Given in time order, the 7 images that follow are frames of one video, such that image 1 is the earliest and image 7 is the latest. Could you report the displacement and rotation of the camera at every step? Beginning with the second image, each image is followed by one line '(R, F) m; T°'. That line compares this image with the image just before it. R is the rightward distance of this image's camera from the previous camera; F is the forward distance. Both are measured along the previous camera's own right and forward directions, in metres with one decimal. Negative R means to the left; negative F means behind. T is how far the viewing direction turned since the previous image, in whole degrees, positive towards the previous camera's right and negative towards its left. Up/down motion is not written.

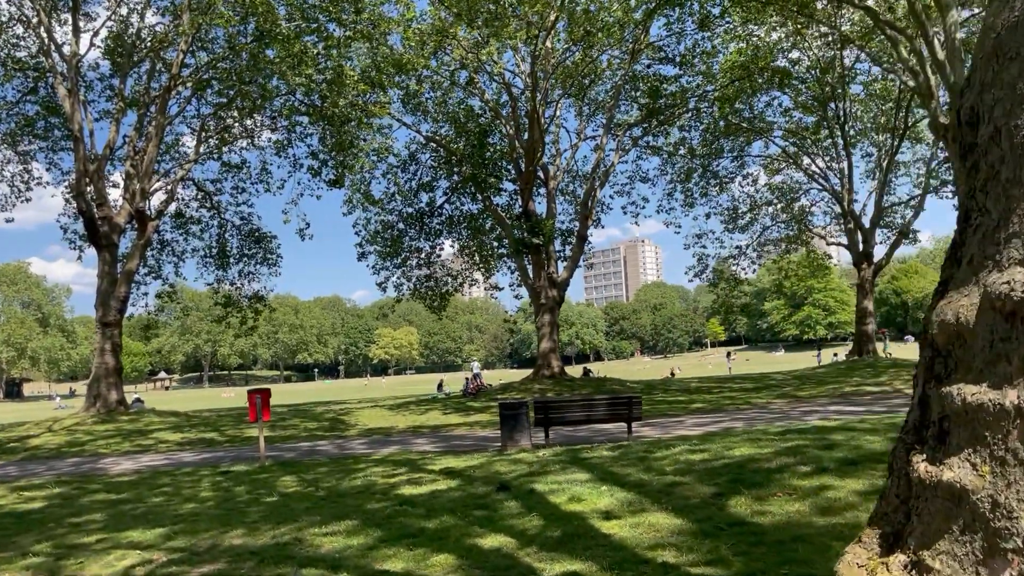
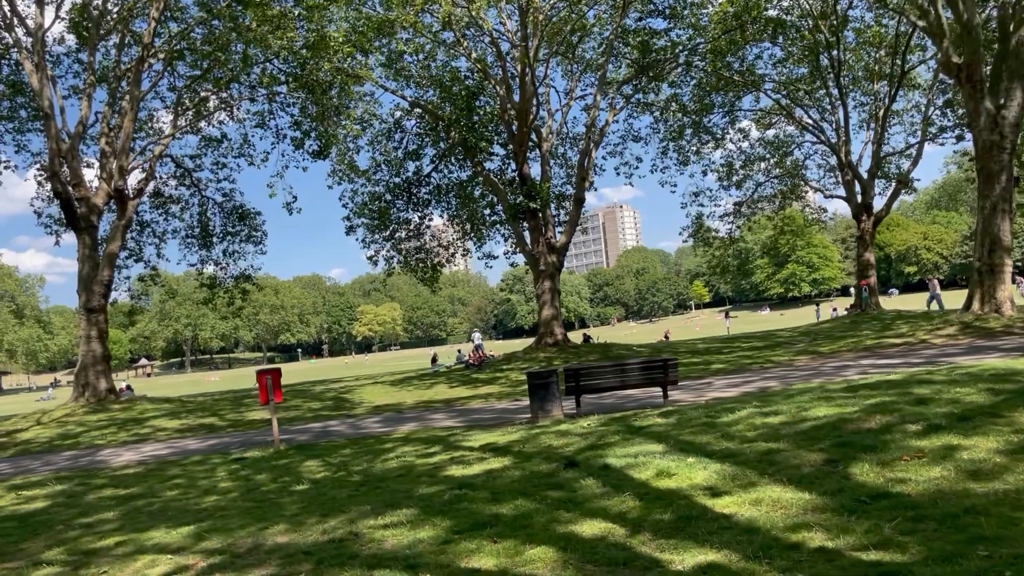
(-0.6, +0.7) m; +1°
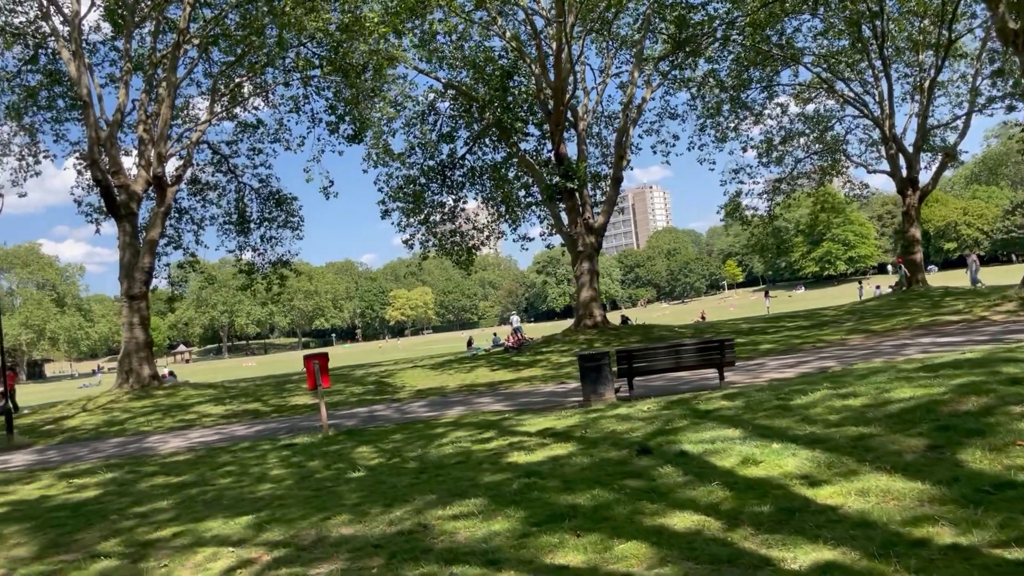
(-0.3, +0.3) m; -2°
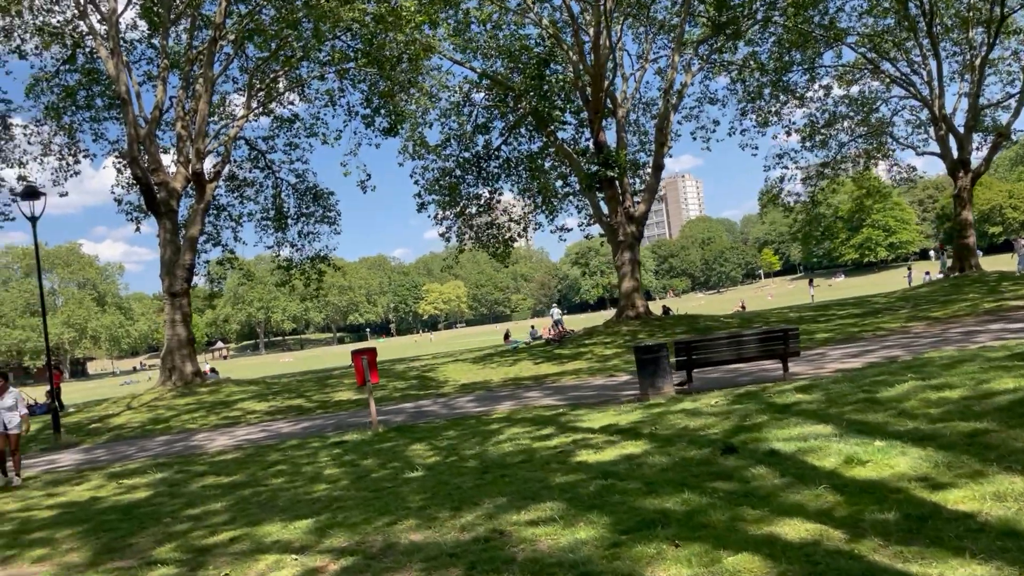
(-0.3, +0.4) m; -2°
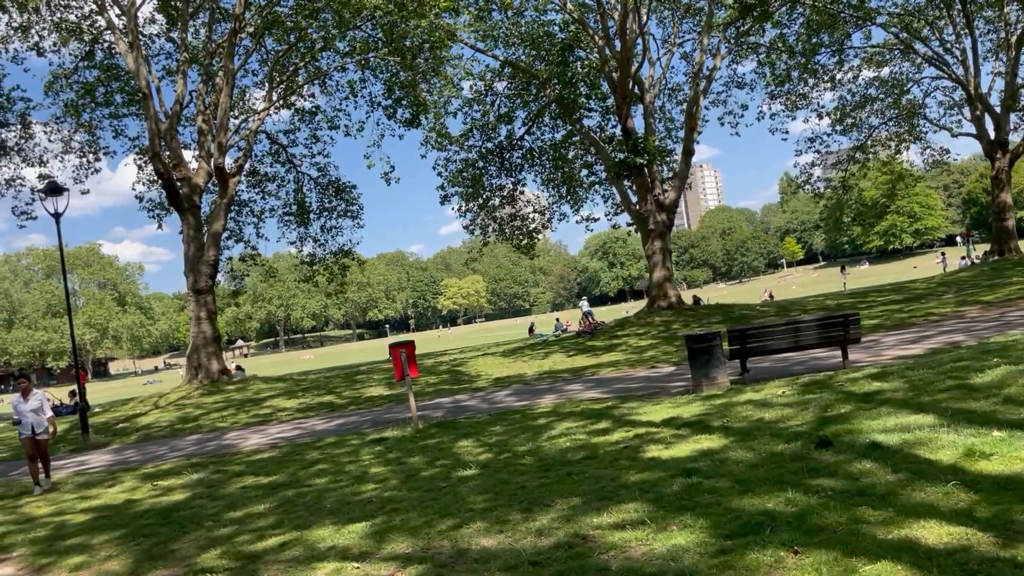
(-0.3, +0.4) m; -1°
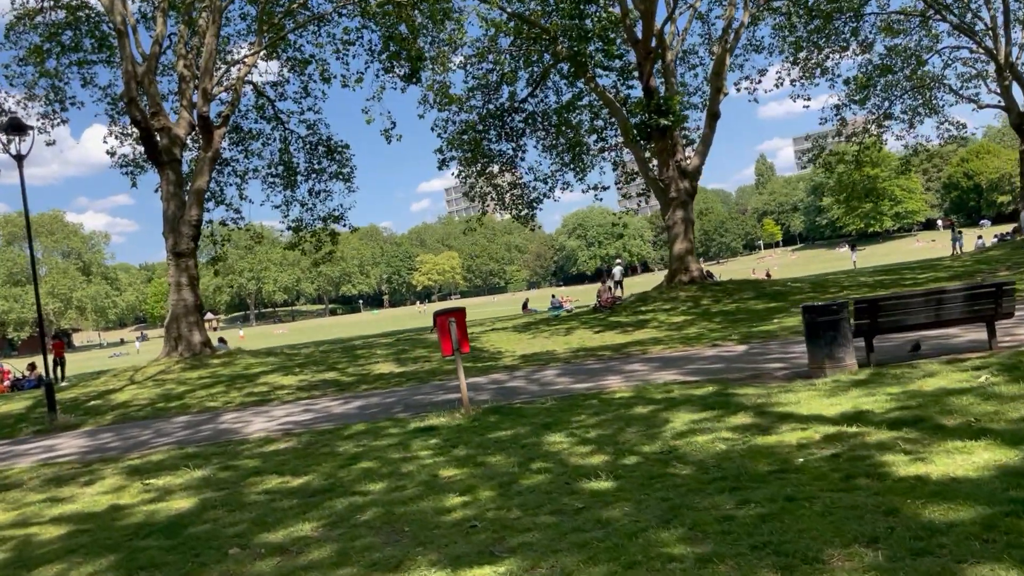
(-1.0, +1.9) m; +2°
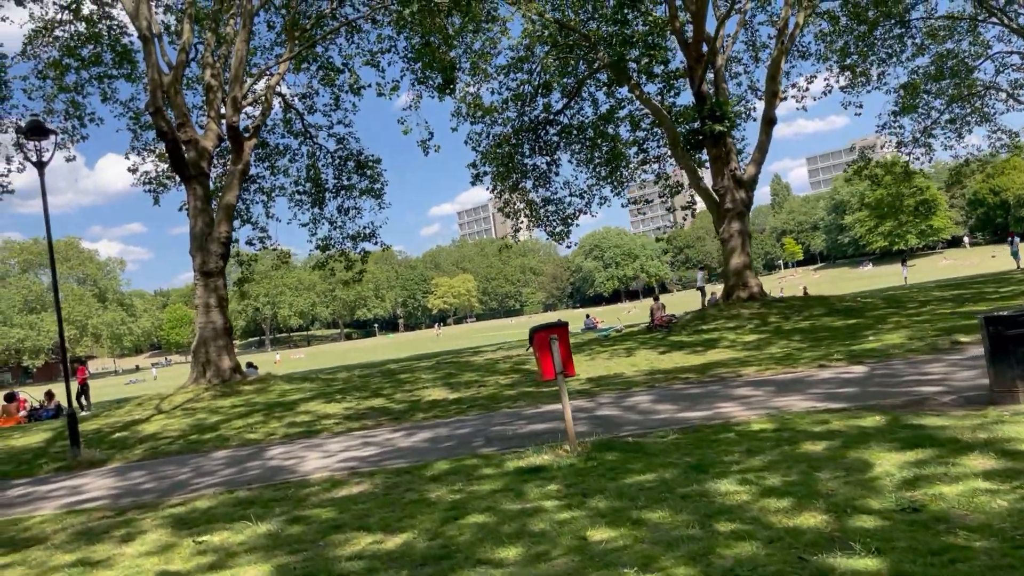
(-0.9, +1.3) m; -1°
